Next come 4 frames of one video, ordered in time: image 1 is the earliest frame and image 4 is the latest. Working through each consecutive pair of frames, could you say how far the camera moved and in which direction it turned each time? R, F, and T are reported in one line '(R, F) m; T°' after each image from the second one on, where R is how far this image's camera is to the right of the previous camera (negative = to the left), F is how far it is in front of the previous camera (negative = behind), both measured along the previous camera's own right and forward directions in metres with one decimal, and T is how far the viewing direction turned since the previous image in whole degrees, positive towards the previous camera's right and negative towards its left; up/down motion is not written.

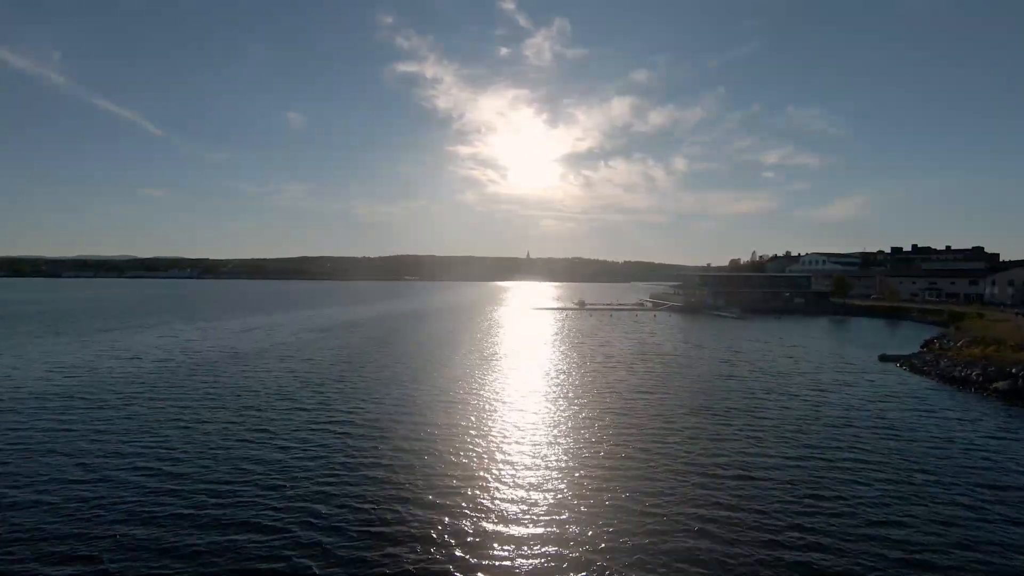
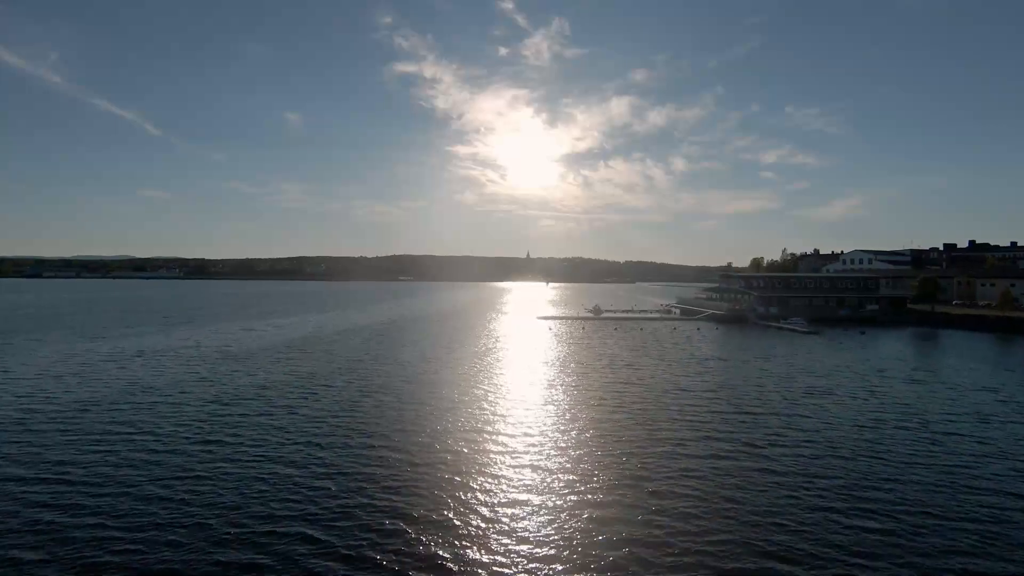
(-0.2, +5.9) m; 0°
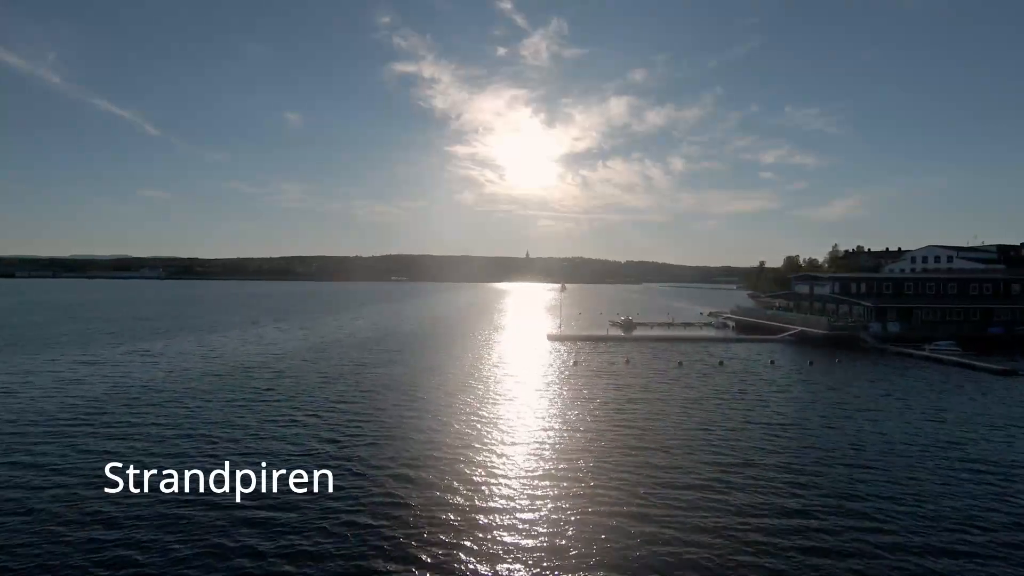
(-0.1, +7.5) m; 0°
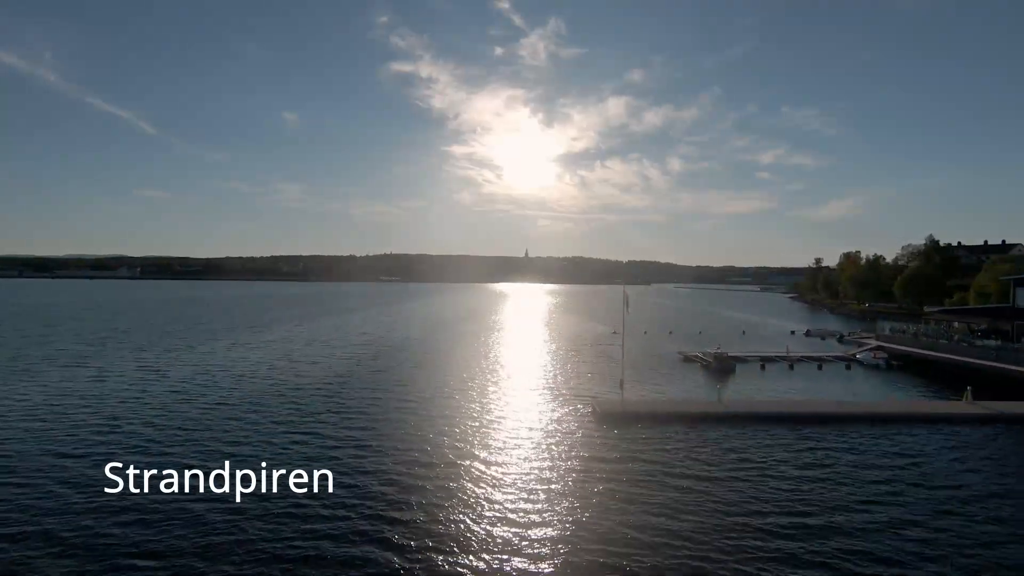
(-0.7, -15.6) m; 0°
